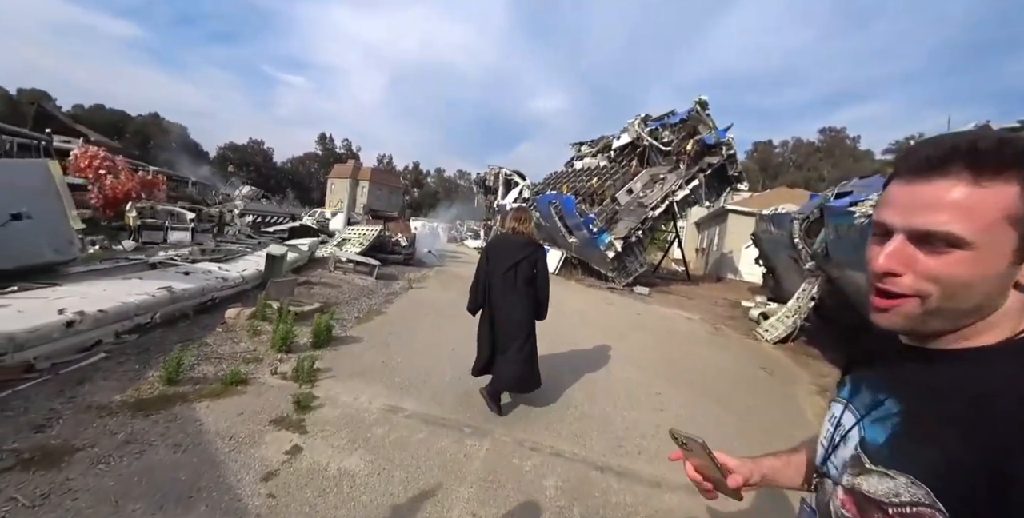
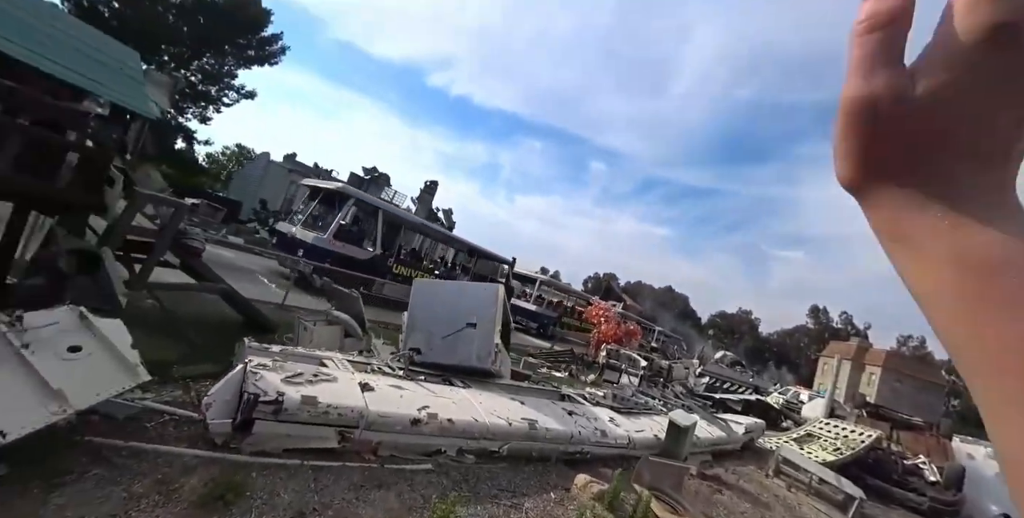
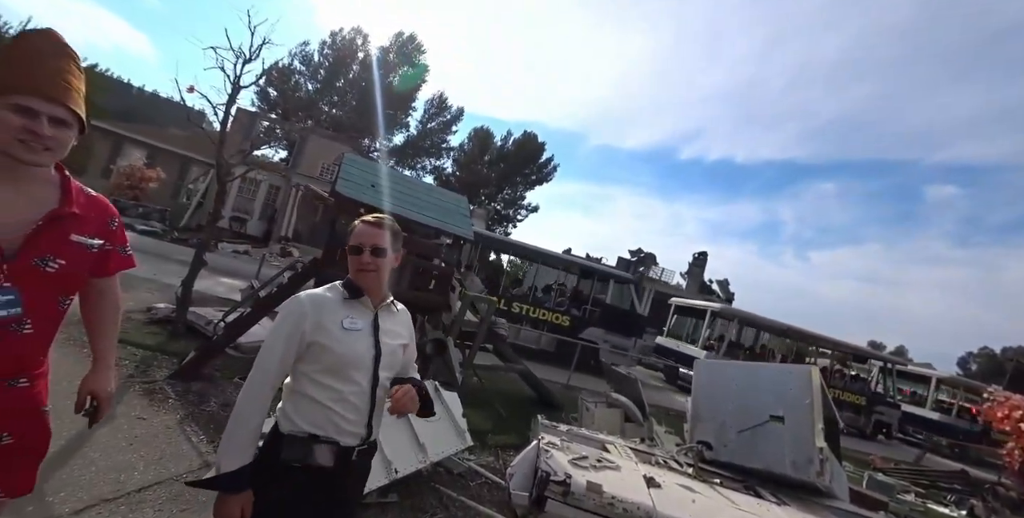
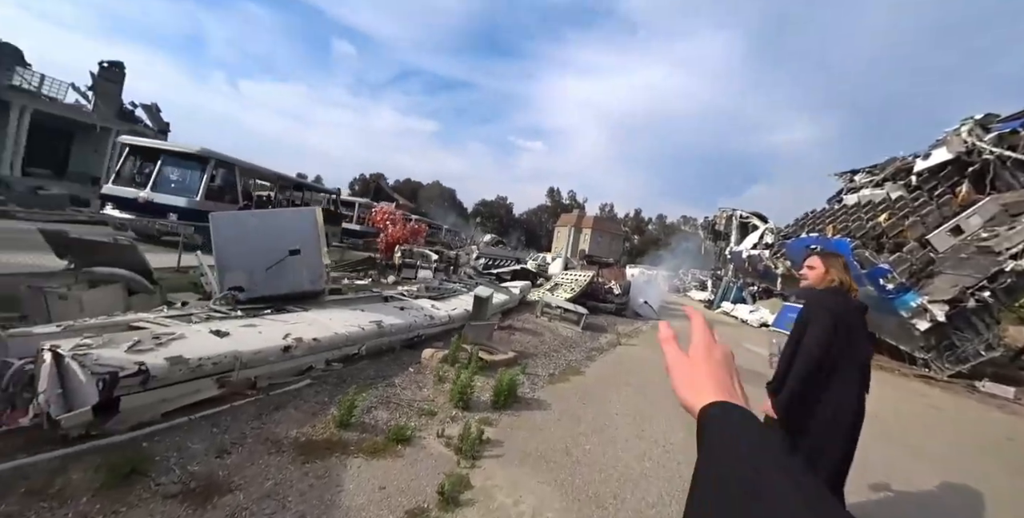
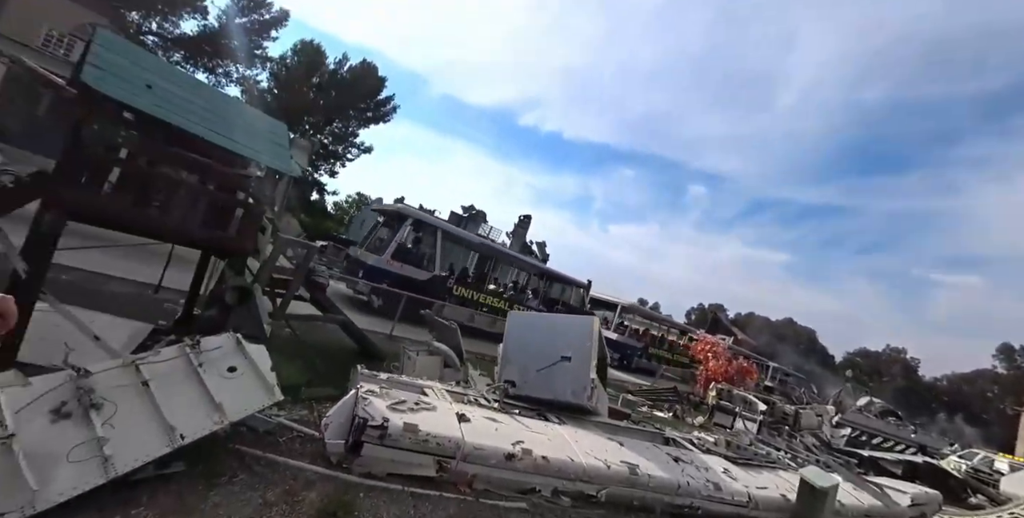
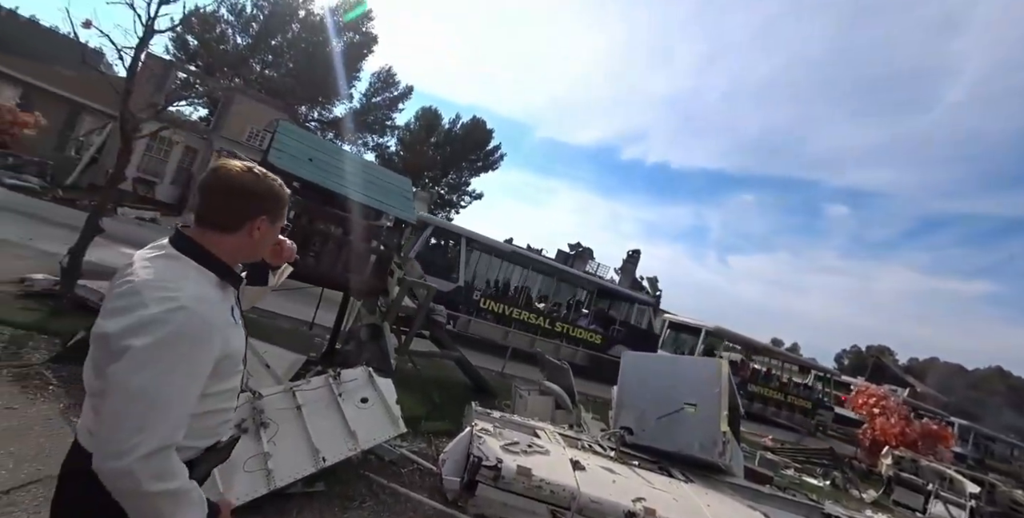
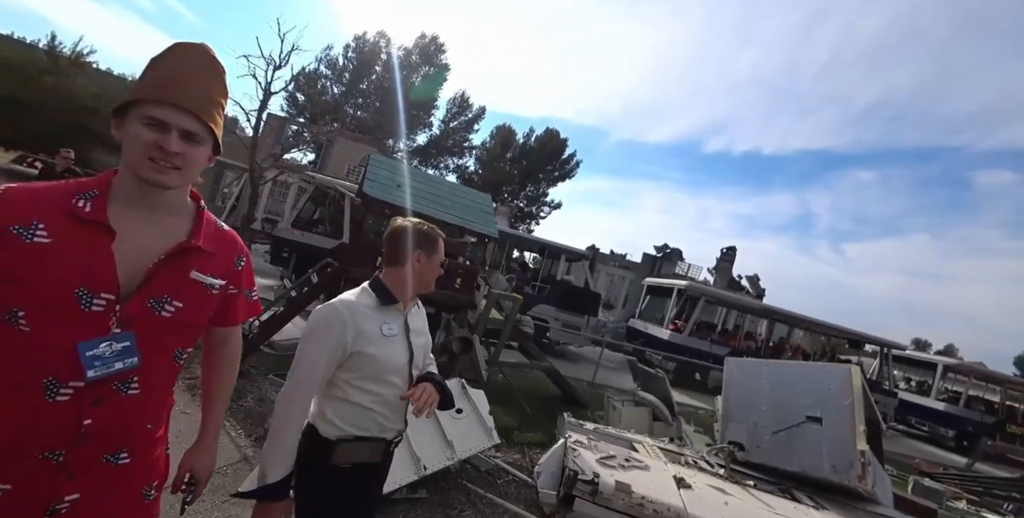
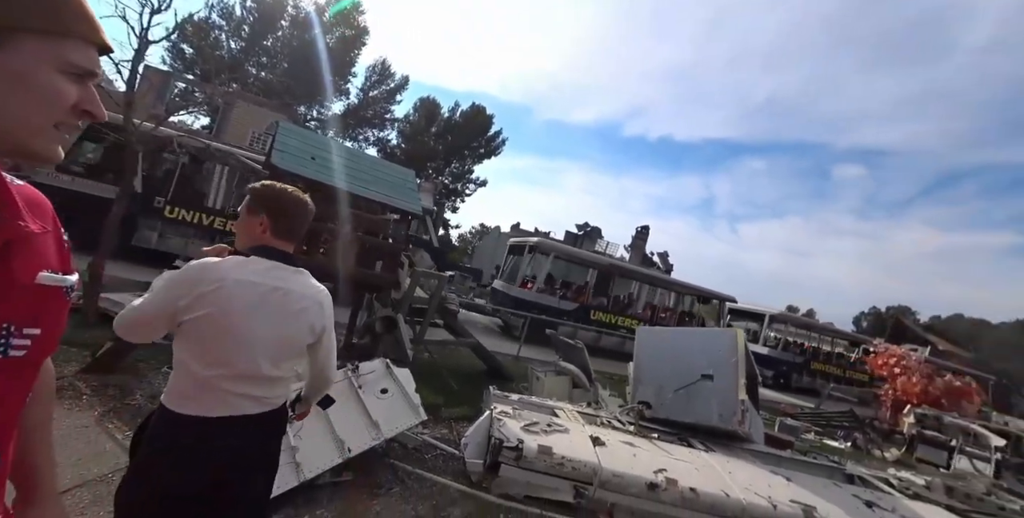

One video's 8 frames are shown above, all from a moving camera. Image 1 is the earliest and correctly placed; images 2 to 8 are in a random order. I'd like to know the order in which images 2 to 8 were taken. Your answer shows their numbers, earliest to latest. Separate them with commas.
4, 2, 5, 6, 3, 7, 8
